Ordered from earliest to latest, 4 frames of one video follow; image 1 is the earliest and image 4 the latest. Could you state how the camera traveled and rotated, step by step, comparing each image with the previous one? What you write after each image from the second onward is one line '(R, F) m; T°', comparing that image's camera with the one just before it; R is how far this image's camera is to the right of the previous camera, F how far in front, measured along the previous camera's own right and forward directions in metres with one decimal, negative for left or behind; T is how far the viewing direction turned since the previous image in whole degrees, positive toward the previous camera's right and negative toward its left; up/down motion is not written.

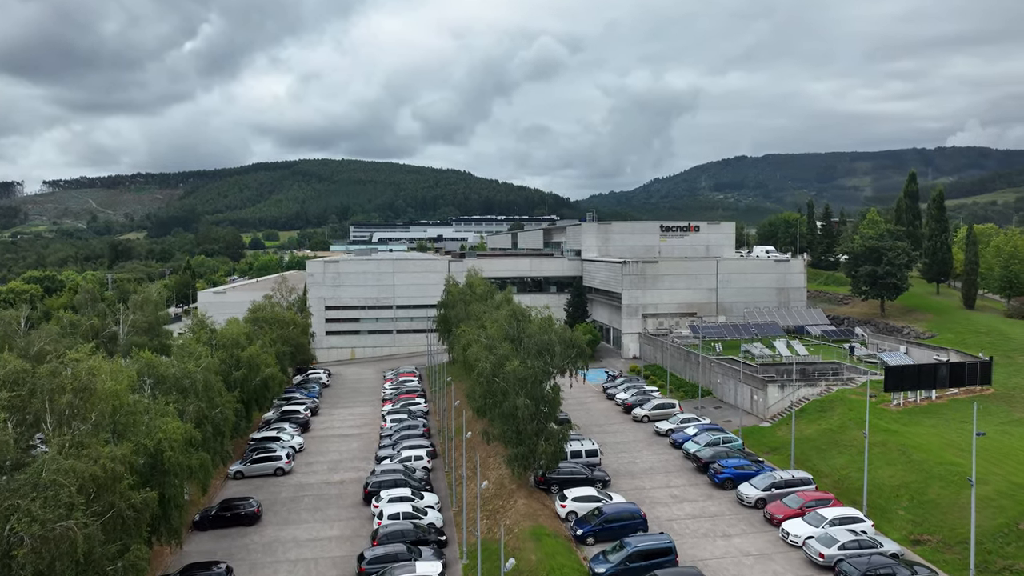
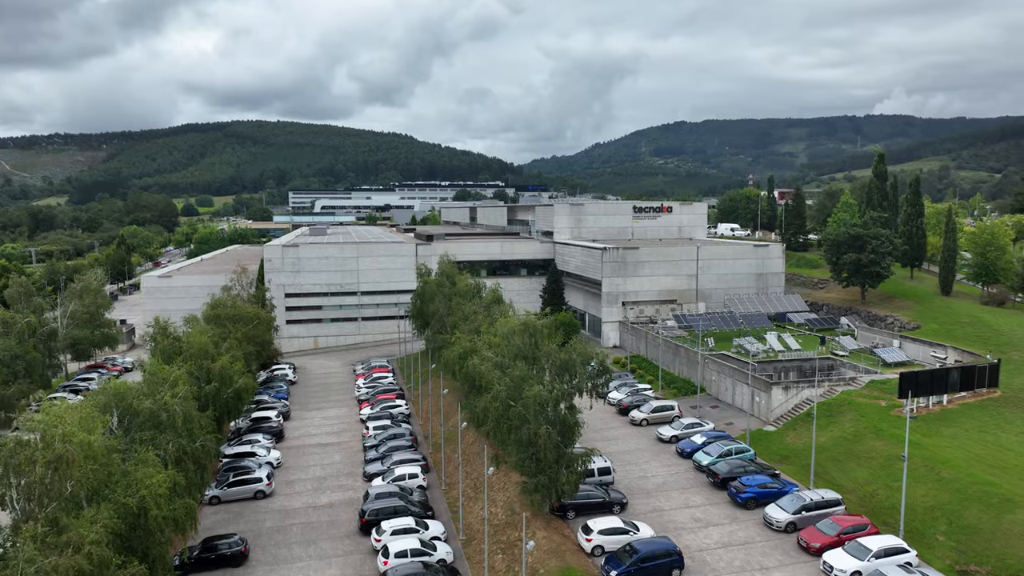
(-2.3, +2.3) m; +5°
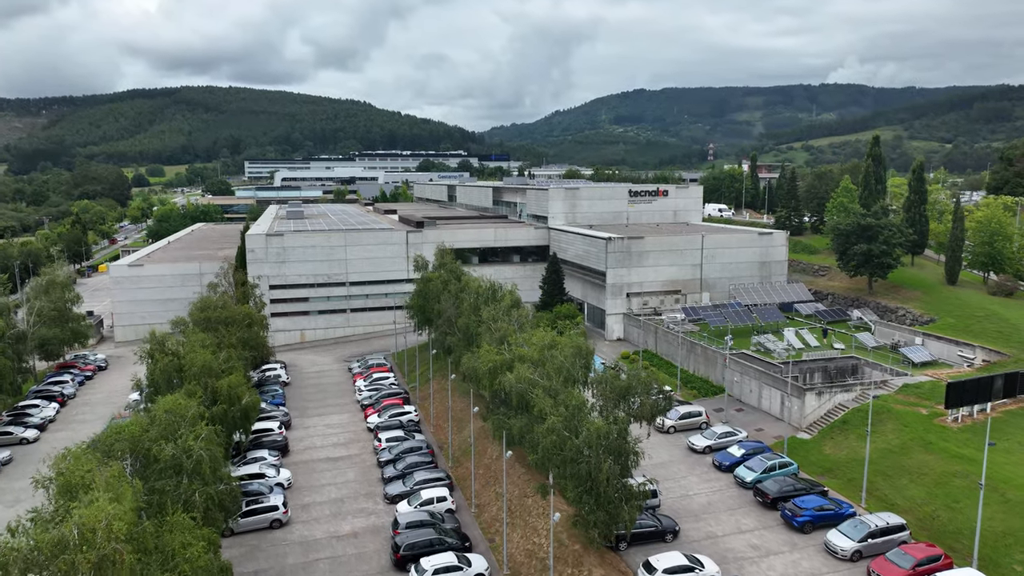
(-2.7, +2.0) m; +3°
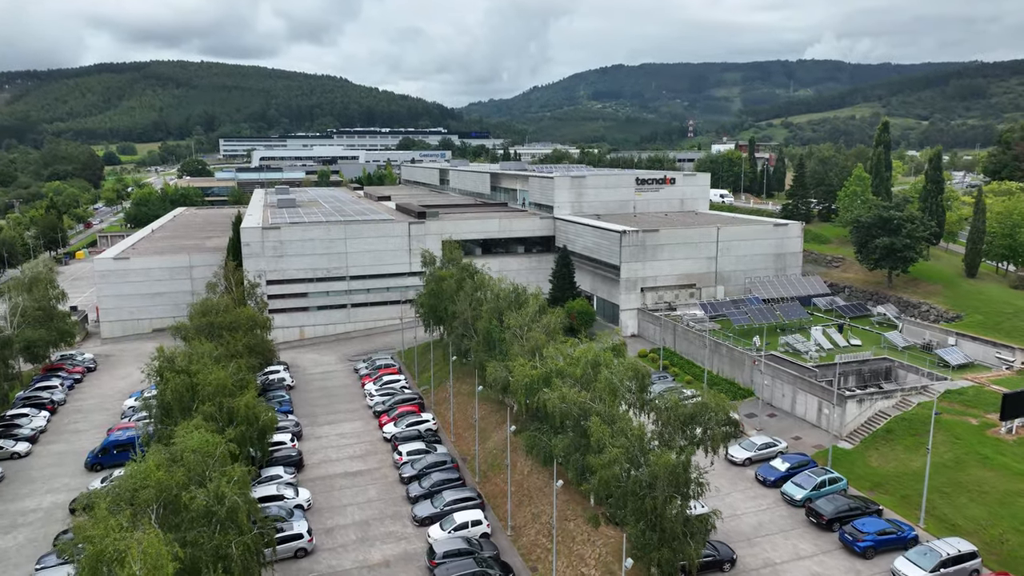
(-2.1, +1.7) m; +2°
